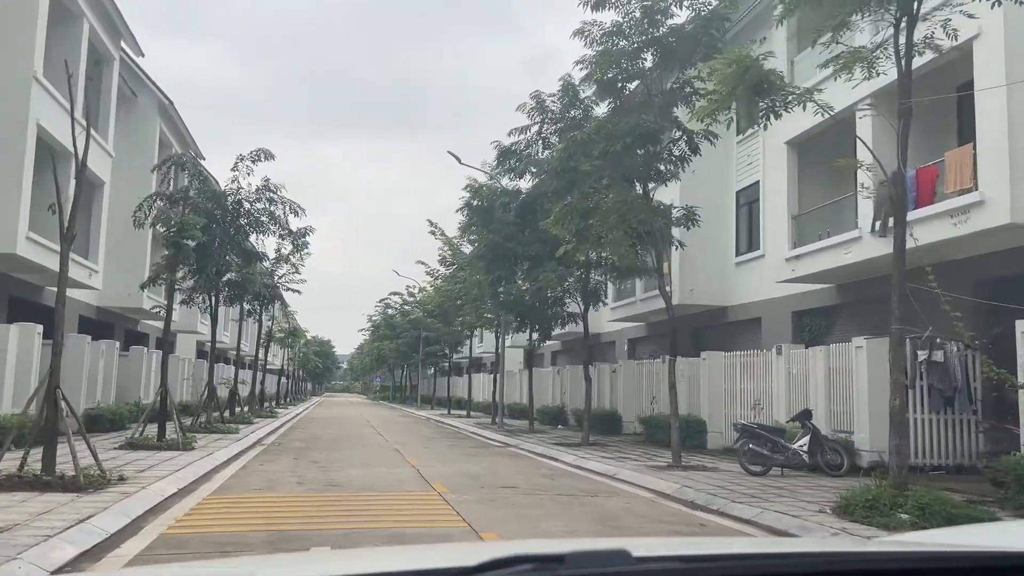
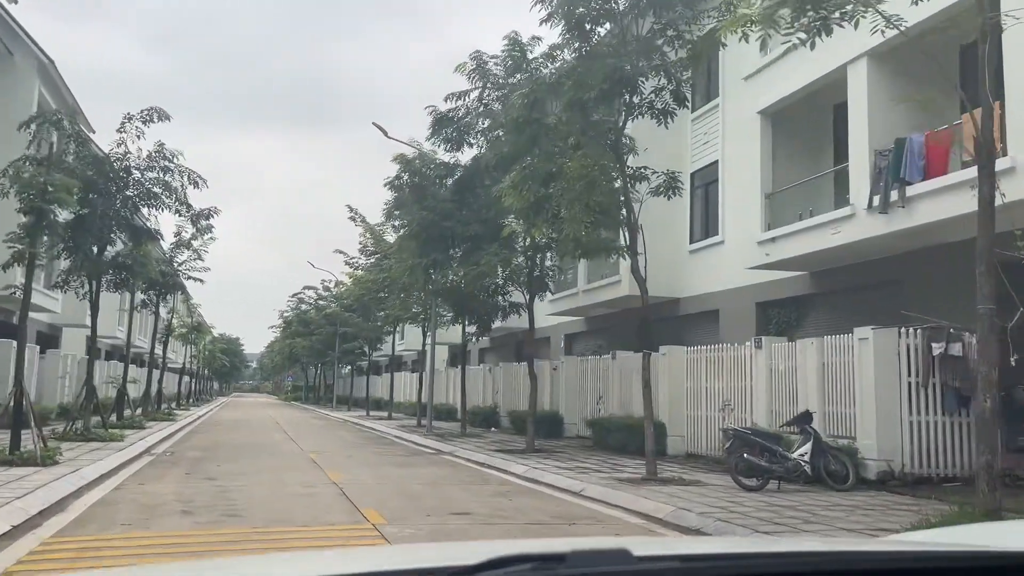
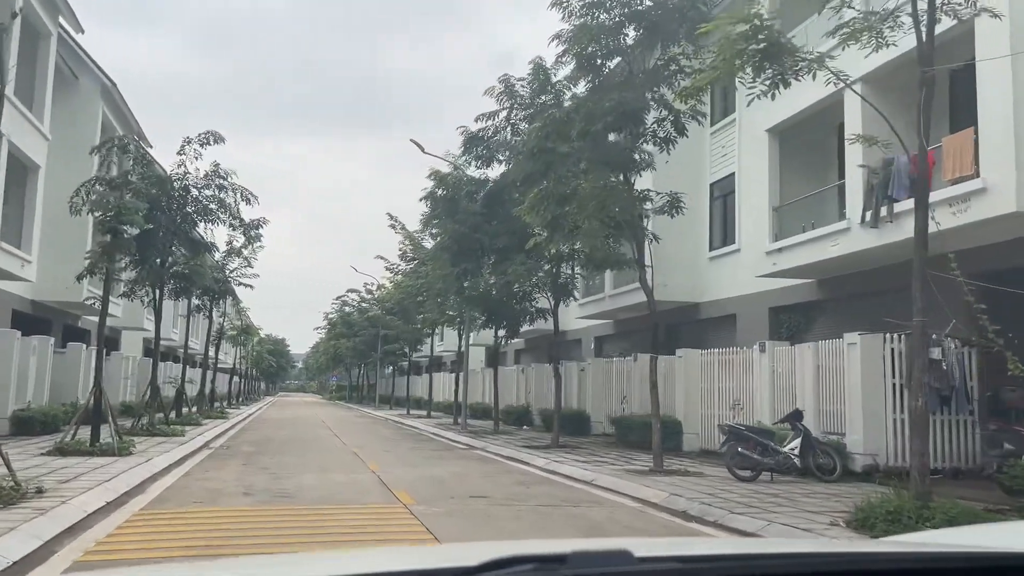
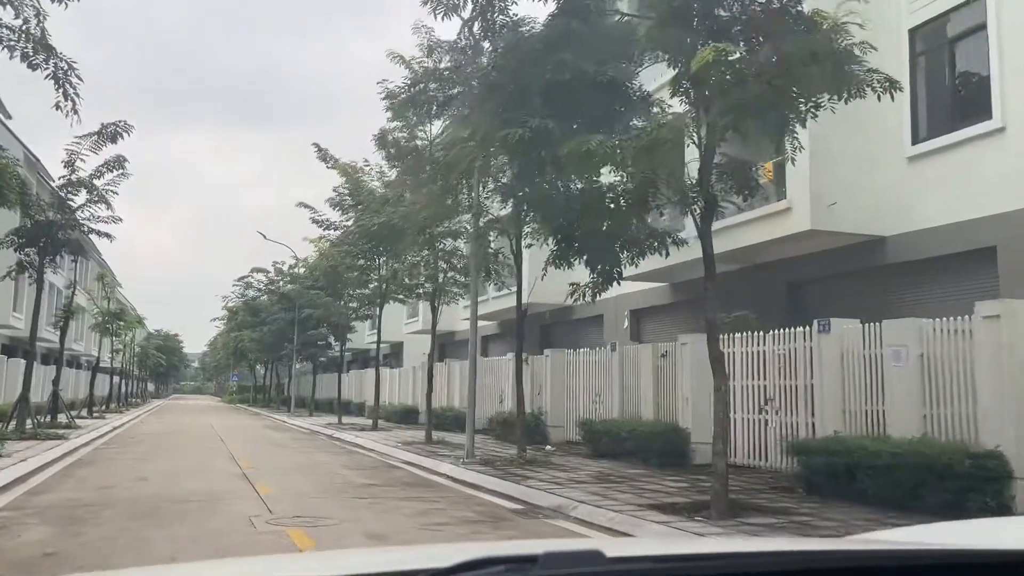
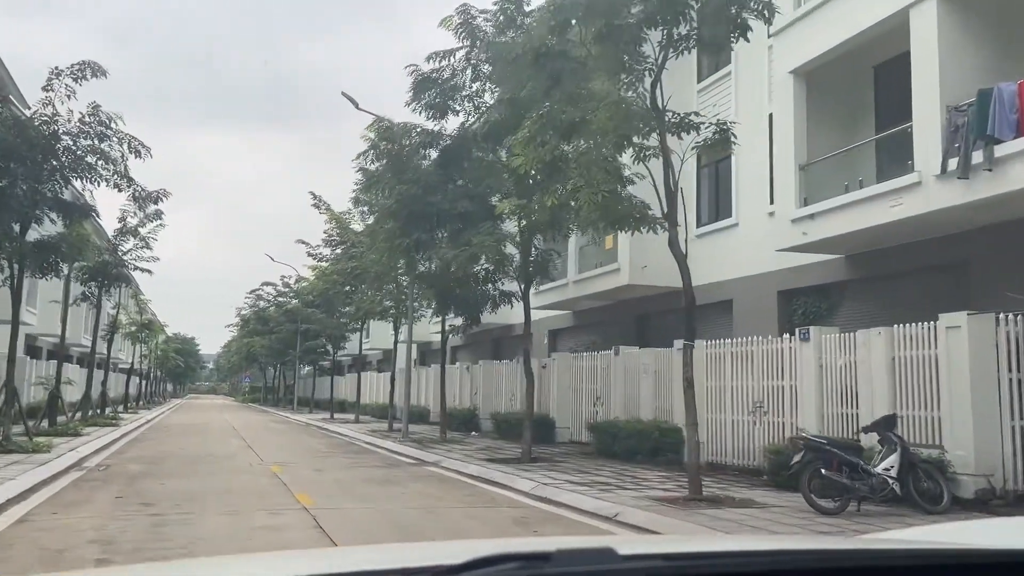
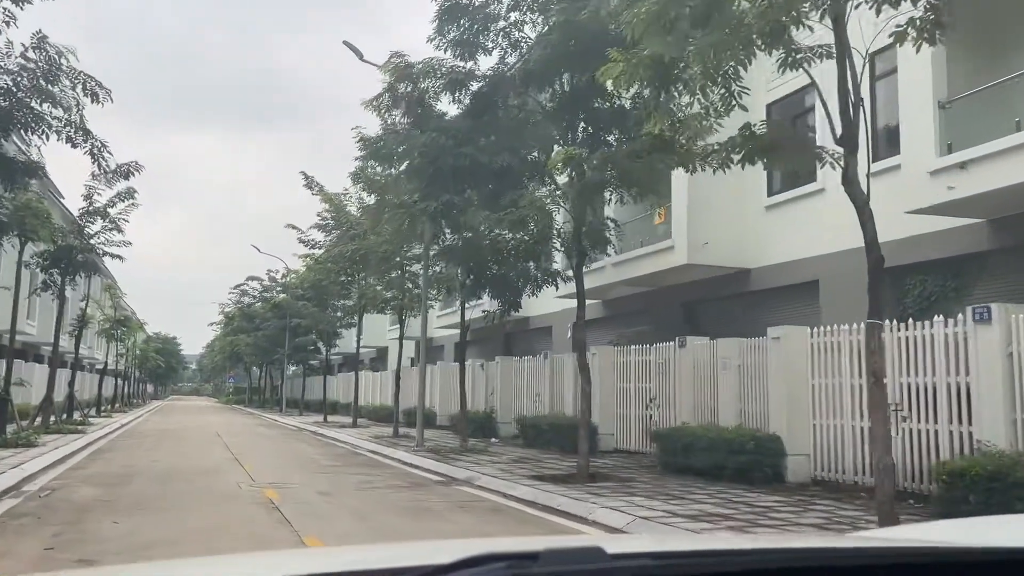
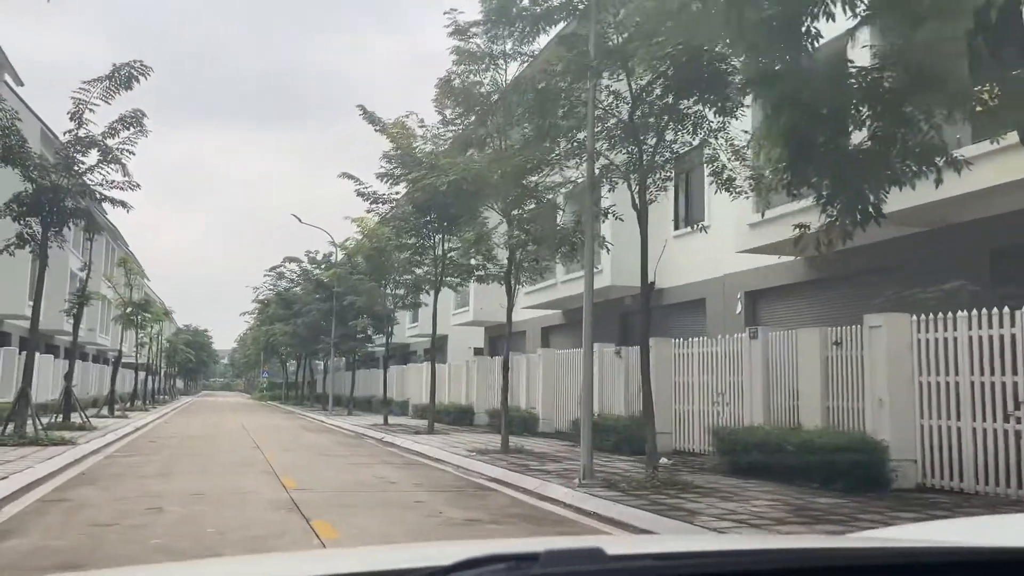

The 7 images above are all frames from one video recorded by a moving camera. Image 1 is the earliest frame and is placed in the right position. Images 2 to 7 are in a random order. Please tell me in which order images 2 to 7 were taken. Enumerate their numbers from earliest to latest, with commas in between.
3, 2, 5, 6, 4, 7
